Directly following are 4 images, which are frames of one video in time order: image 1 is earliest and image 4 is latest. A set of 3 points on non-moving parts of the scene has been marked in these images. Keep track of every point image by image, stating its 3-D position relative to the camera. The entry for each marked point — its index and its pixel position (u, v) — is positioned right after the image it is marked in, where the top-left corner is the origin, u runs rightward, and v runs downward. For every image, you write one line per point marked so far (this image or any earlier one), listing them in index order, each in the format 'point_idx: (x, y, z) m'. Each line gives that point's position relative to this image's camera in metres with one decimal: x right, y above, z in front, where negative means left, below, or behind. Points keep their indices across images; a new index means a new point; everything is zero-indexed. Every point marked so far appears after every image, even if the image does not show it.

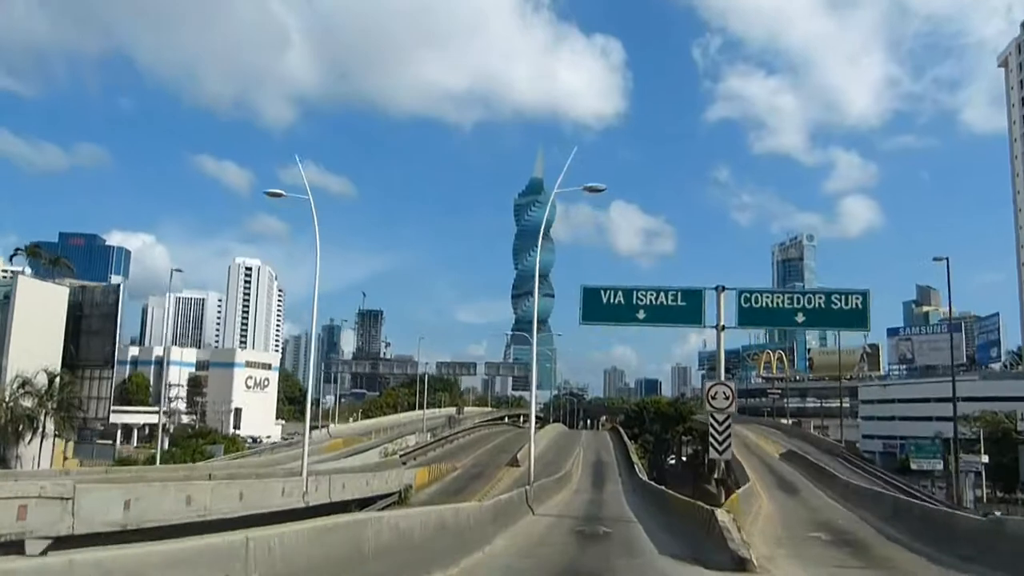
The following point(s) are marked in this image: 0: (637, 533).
0: (+2.3, -4.6, +19.4) m
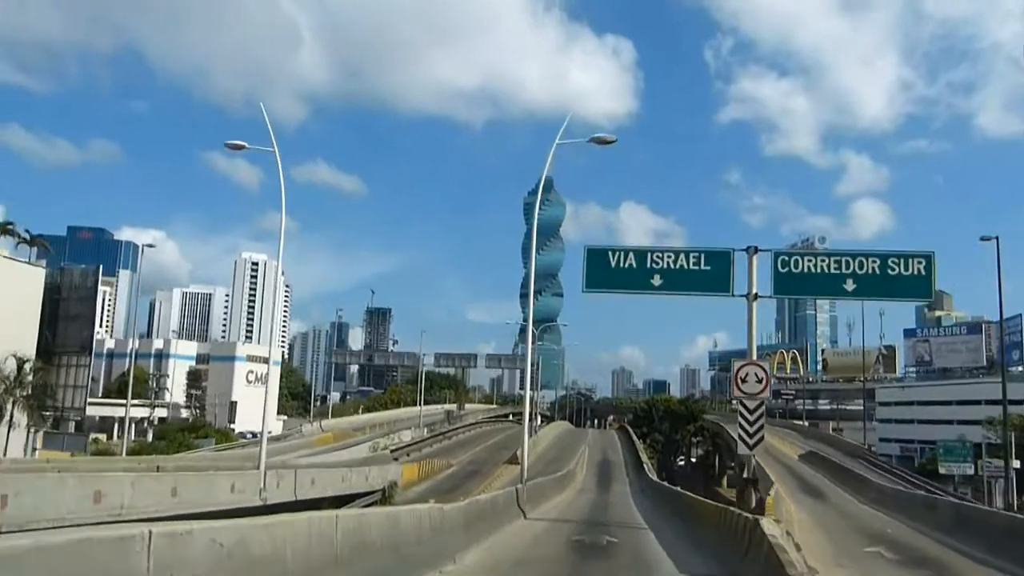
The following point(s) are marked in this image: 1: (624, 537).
0: (+2.2, -4.1, +16.9) m
1: (+1.9, -4.2, +18.0) m
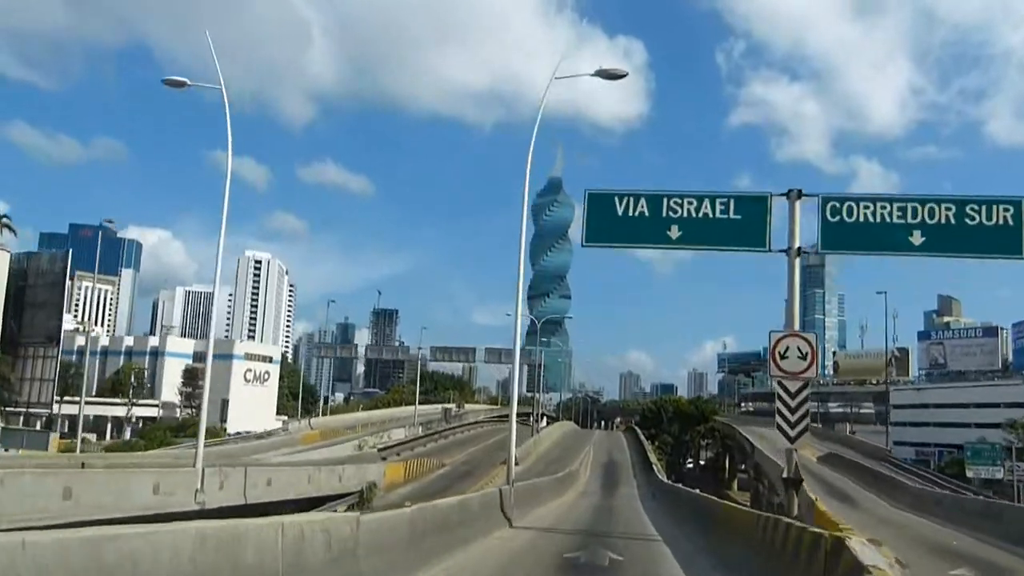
0: (+2.0, -3.6, +14.3) m
1: (+1.7, -3.8, +15.4) m
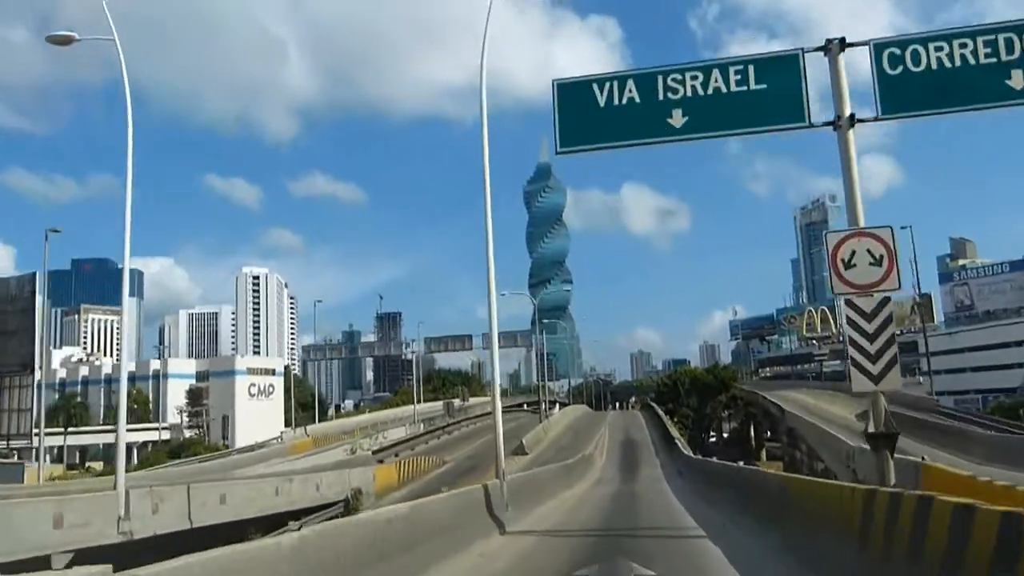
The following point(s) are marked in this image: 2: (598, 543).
0: (+2.1, -2.9, +11.5) m
1: (+1.8, -3.0, +12.7) m
2: (+1.1, -3.0, +13.2) m
